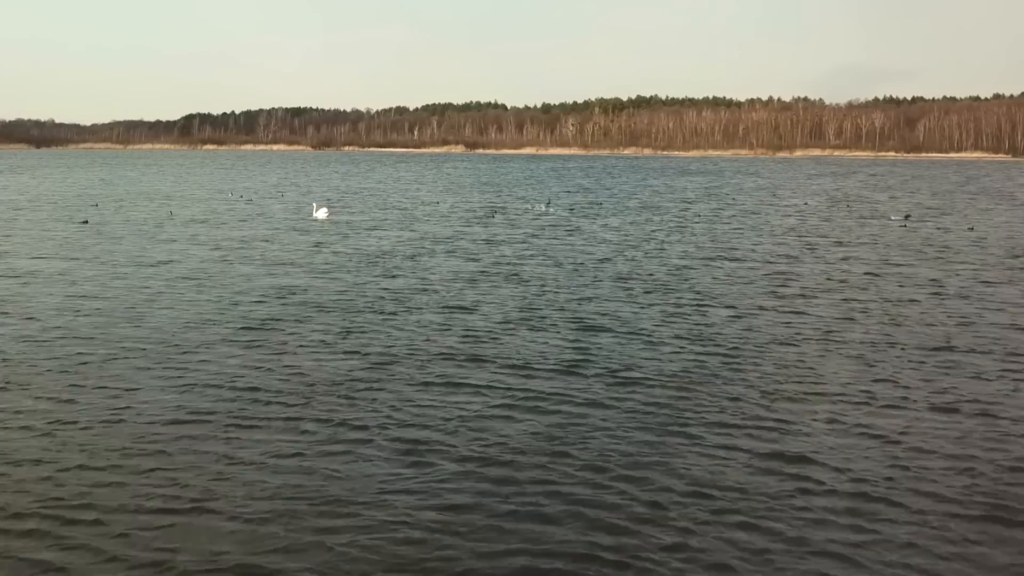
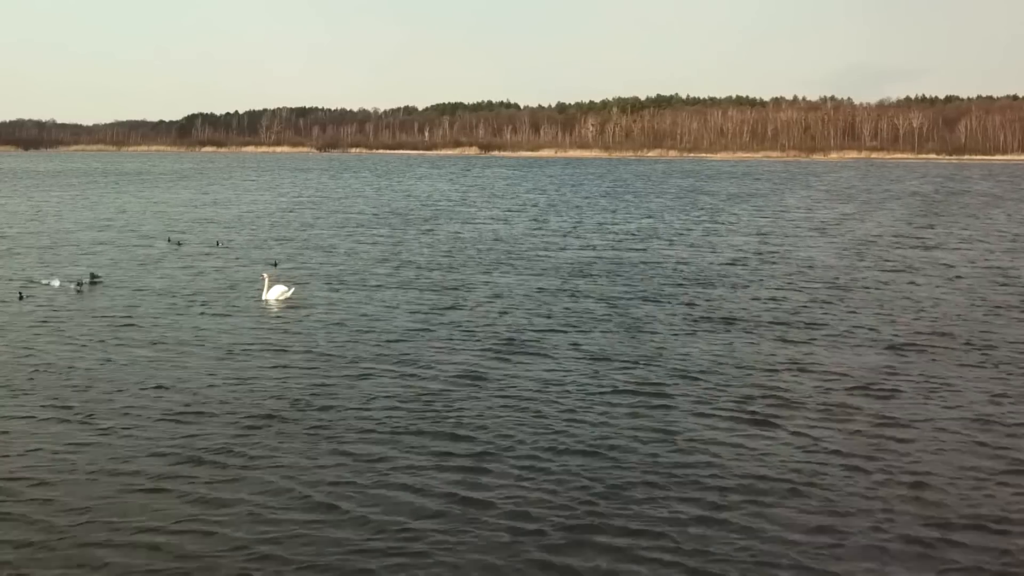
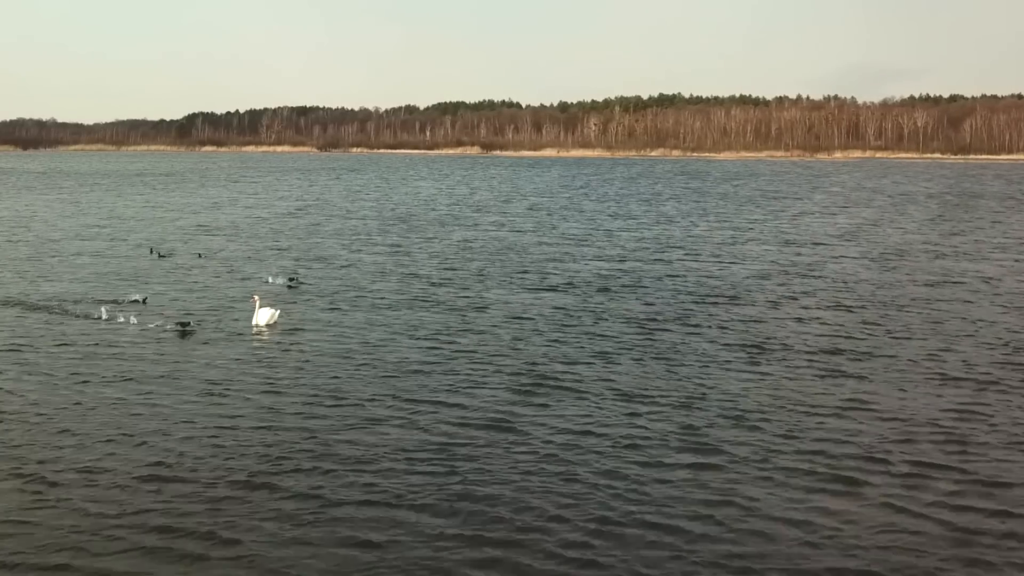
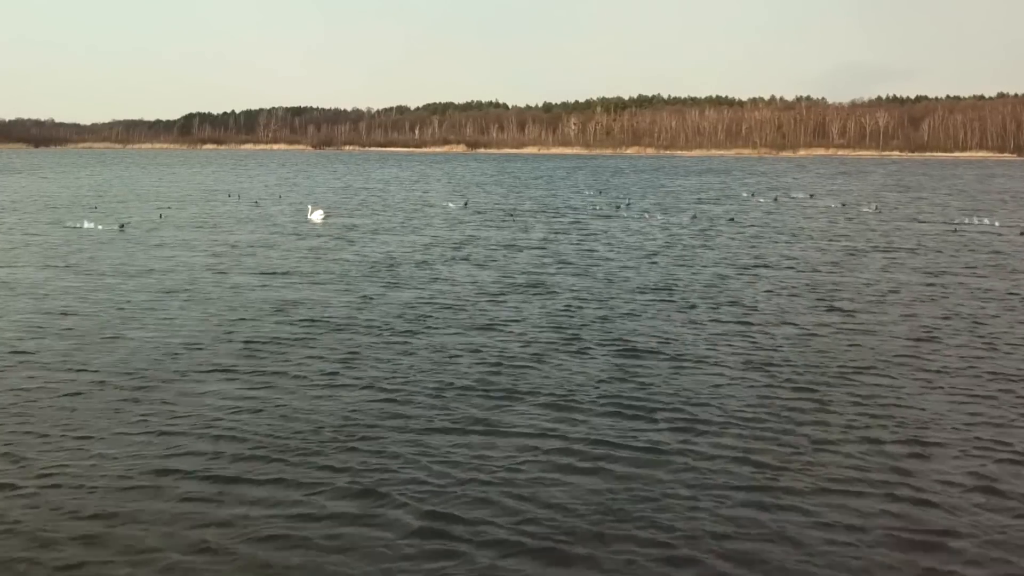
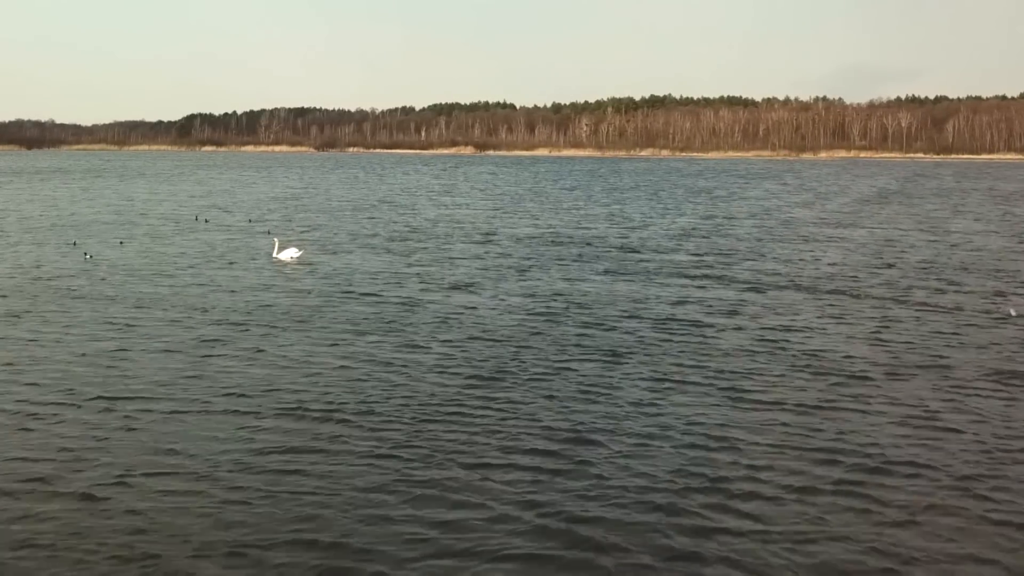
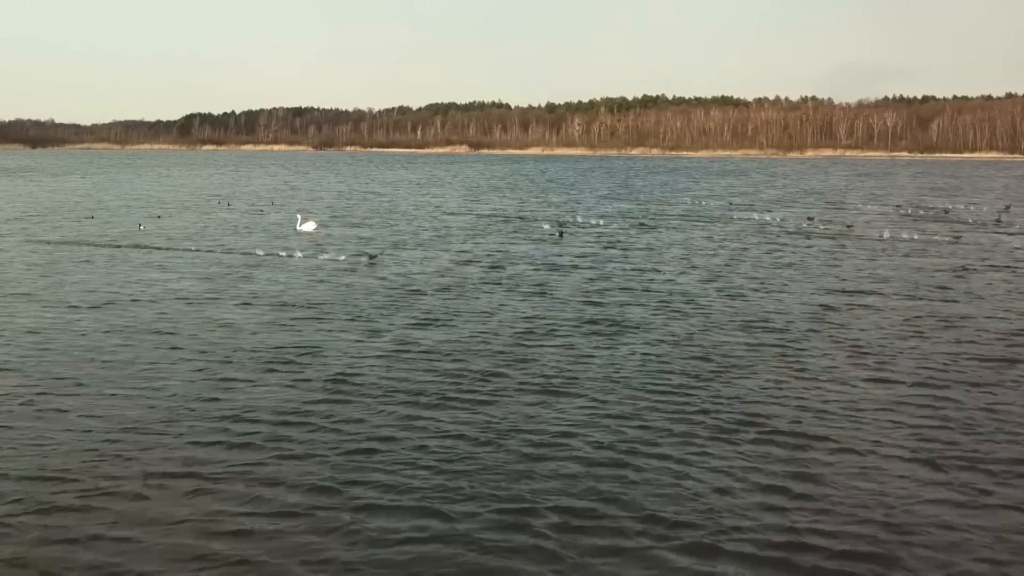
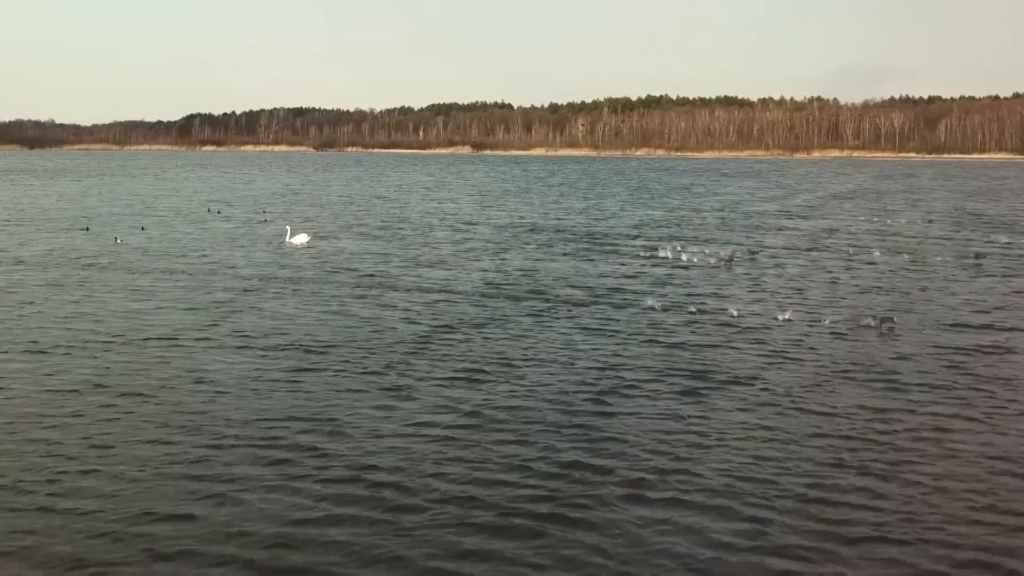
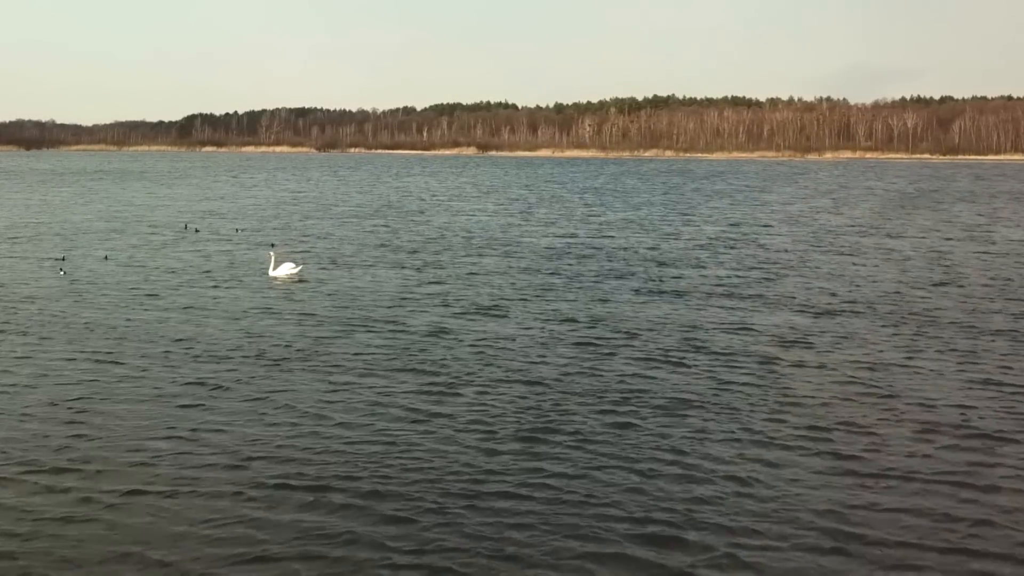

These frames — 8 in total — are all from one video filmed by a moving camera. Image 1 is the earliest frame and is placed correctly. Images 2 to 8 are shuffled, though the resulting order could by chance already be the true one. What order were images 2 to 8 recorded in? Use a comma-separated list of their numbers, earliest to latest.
4, 6, 7, 5, 8, 2, 3
